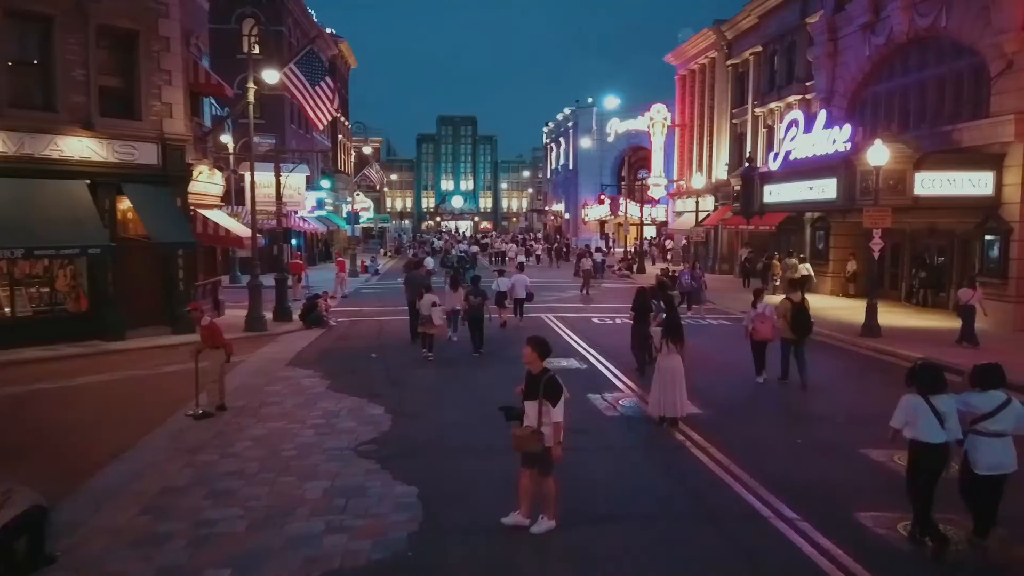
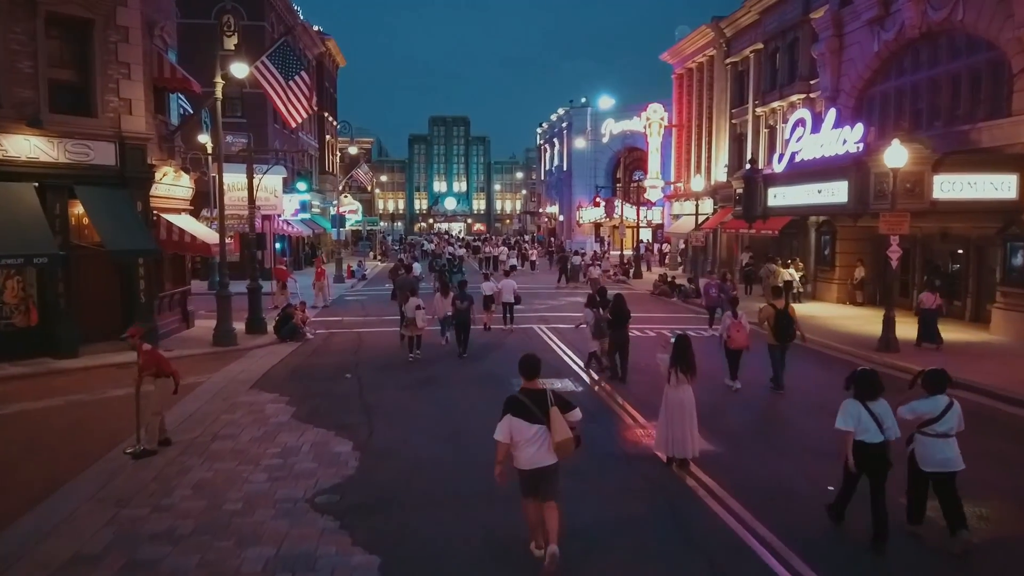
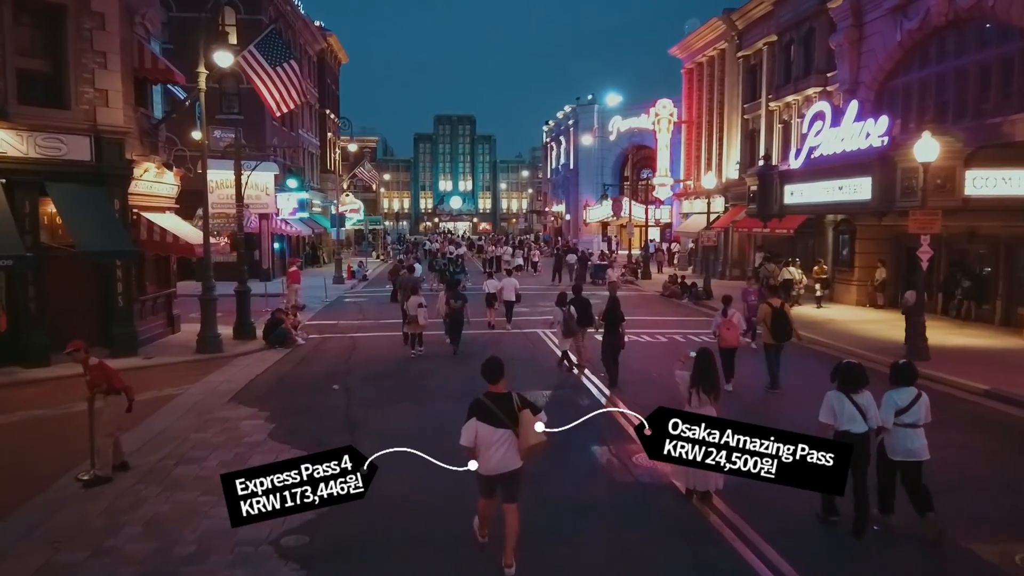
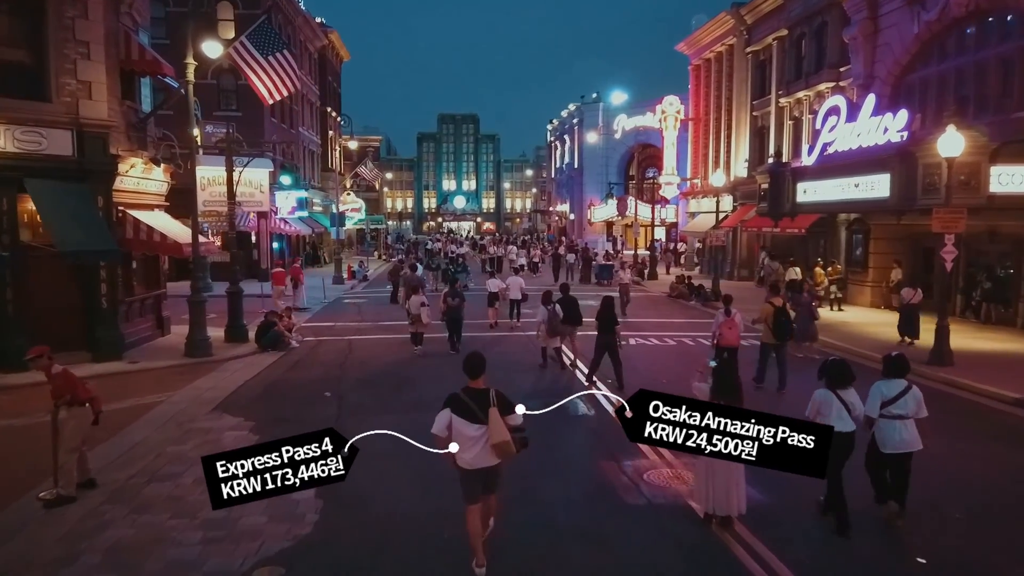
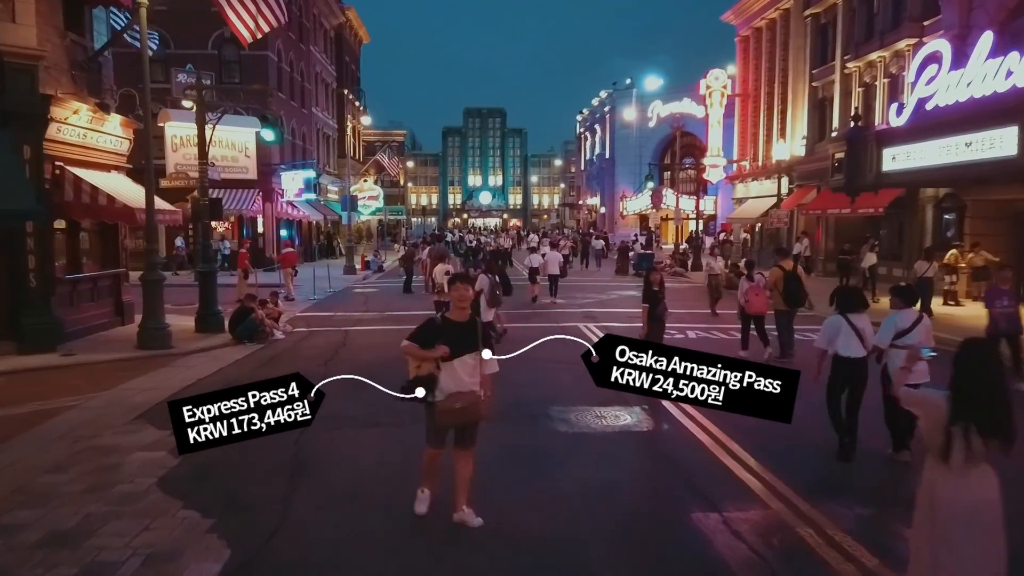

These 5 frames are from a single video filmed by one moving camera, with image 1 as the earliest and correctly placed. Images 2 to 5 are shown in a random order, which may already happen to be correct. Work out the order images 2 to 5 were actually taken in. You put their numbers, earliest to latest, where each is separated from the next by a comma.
2, 3, 4, 5
